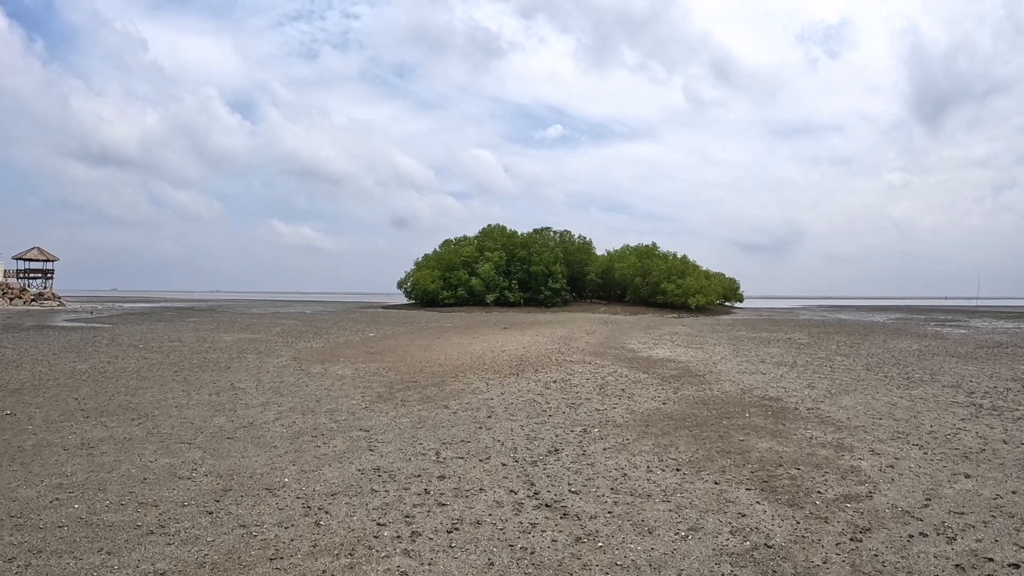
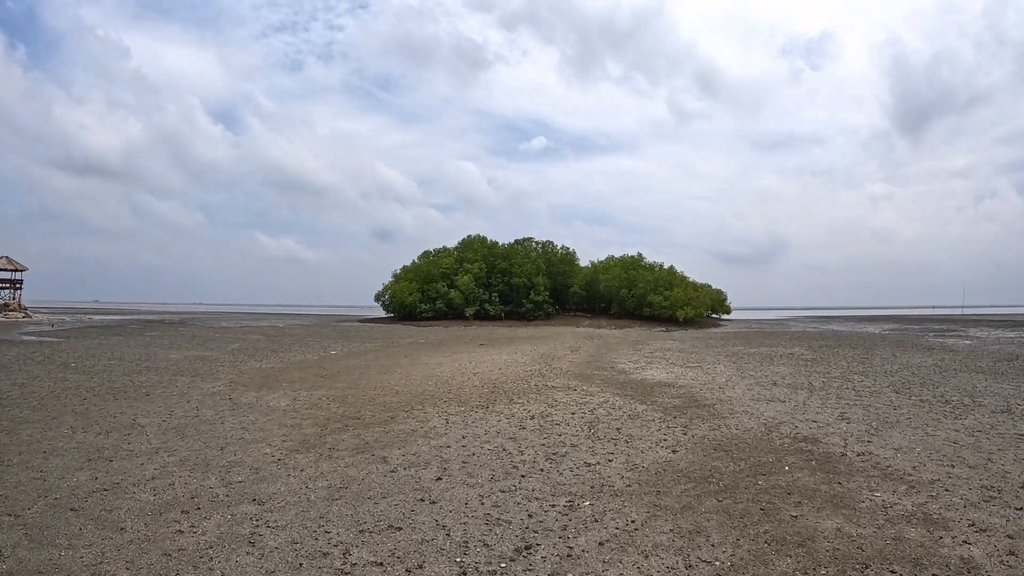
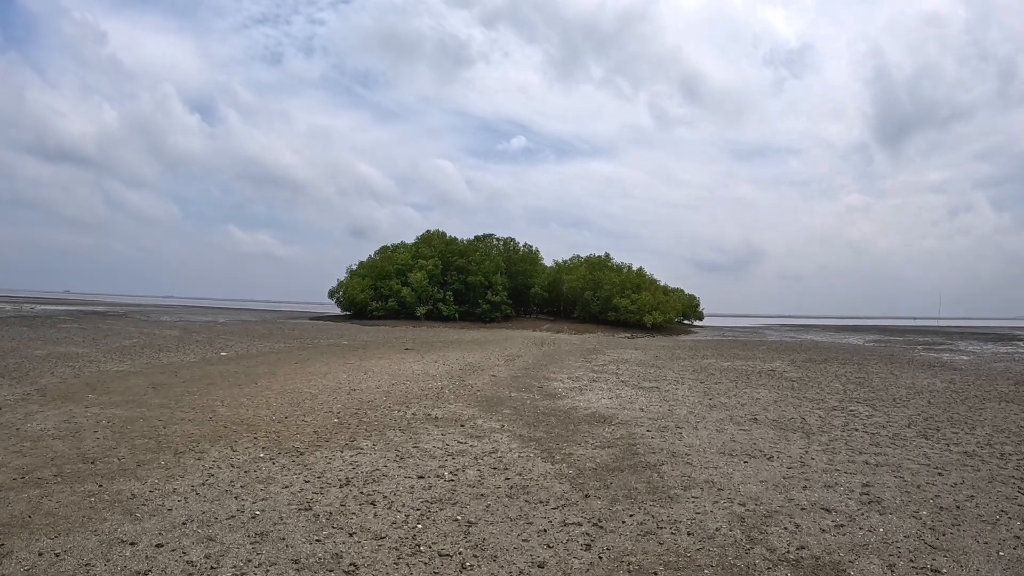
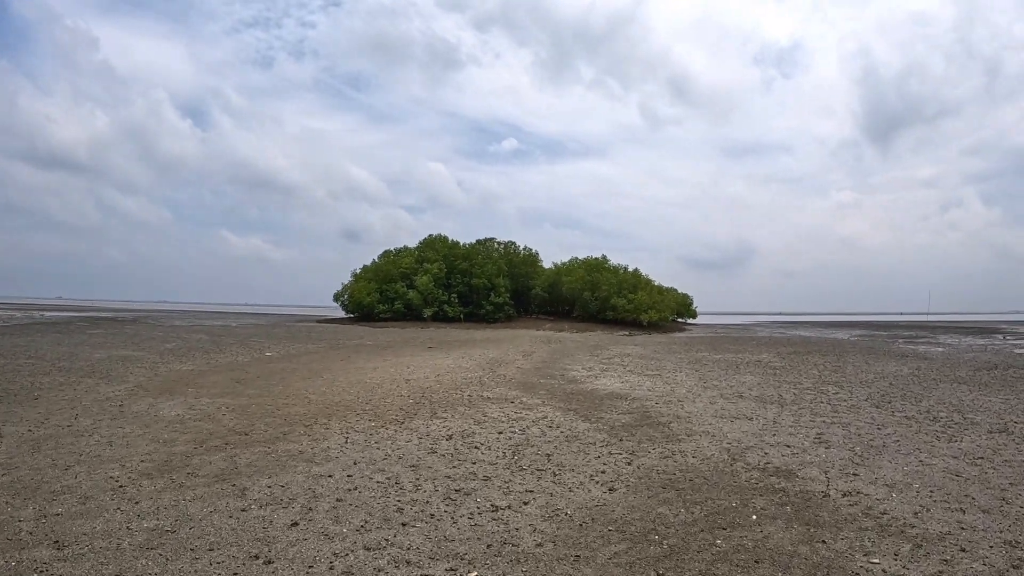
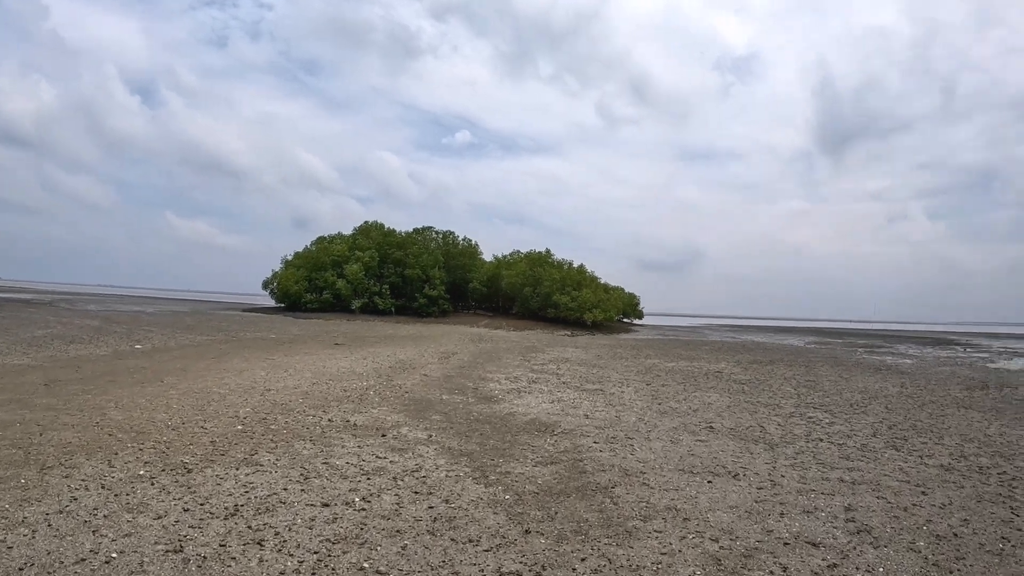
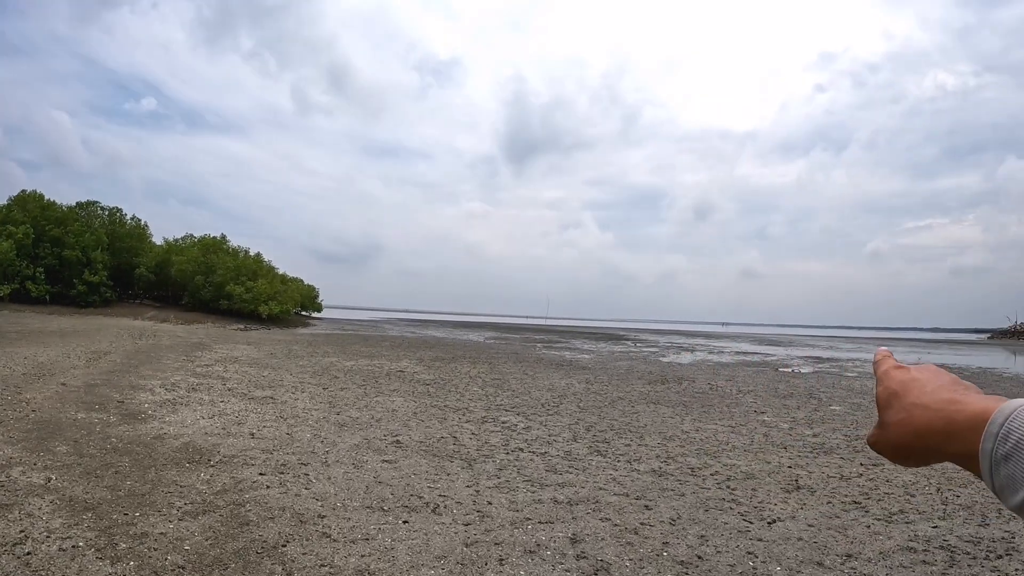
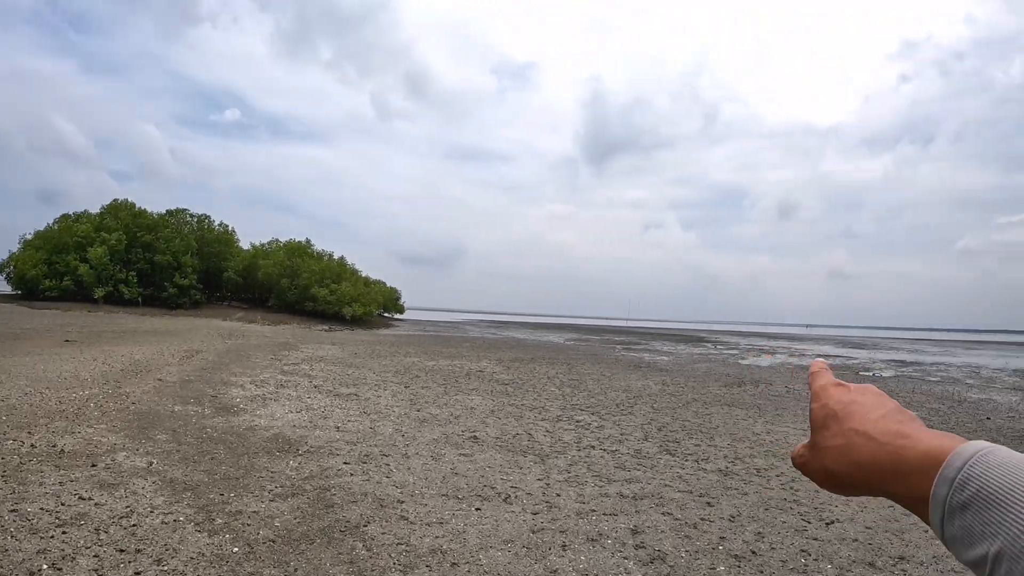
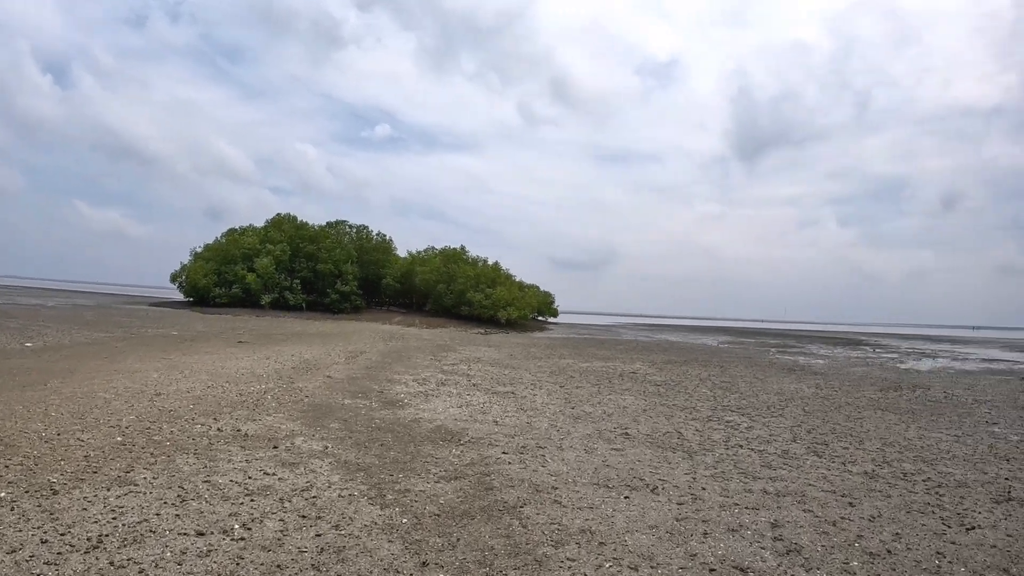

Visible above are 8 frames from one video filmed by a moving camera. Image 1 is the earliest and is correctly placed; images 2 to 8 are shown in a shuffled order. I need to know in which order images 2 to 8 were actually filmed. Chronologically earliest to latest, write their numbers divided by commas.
2, 4, 3, 5, 8, 7, 6
